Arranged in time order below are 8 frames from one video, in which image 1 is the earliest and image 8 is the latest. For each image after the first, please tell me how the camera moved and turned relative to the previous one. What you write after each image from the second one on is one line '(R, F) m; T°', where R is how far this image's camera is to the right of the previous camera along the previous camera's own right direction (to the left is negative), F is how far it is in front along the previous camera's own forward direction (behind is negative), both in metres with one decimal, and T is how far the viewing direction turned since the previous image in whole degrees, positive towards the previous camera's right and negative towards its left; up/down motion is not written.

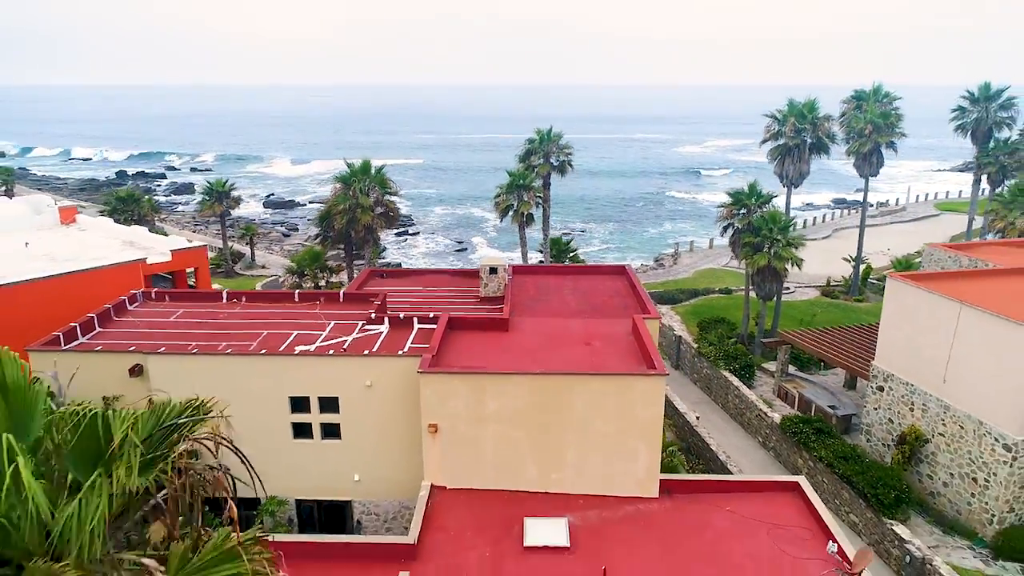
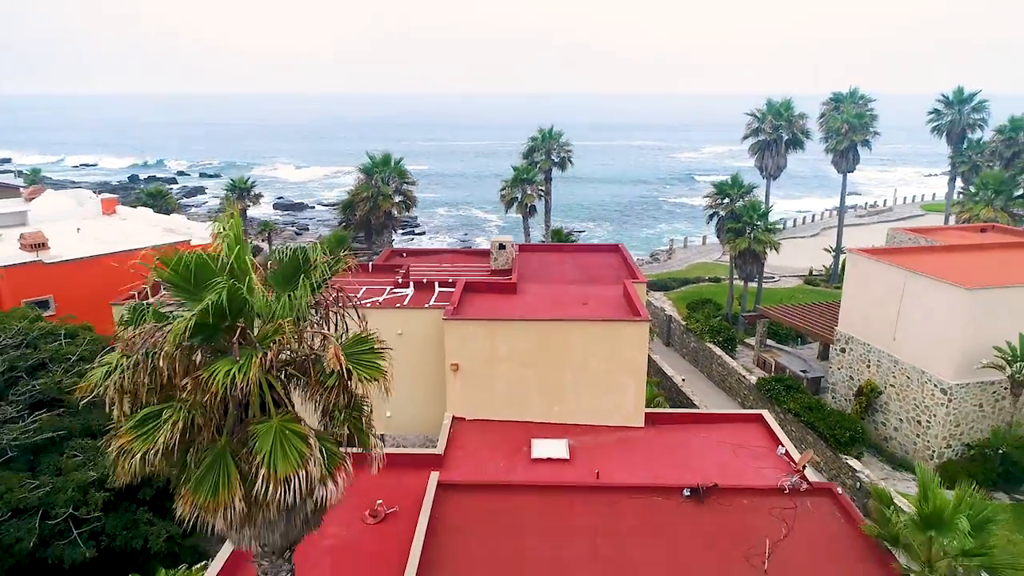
(-0.2, -2.5) m; 0°
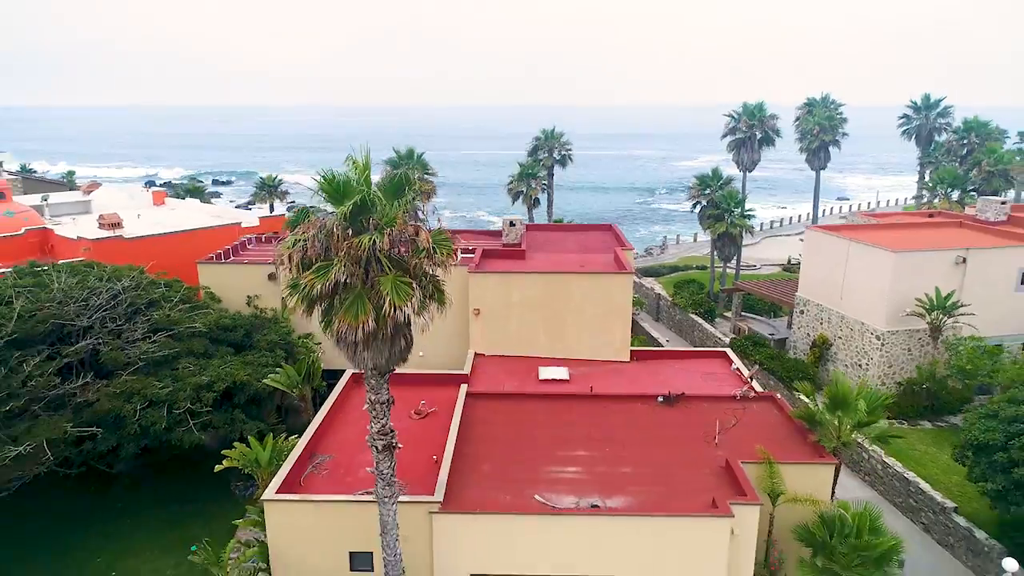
(-0.3, -3.6) m; 0°
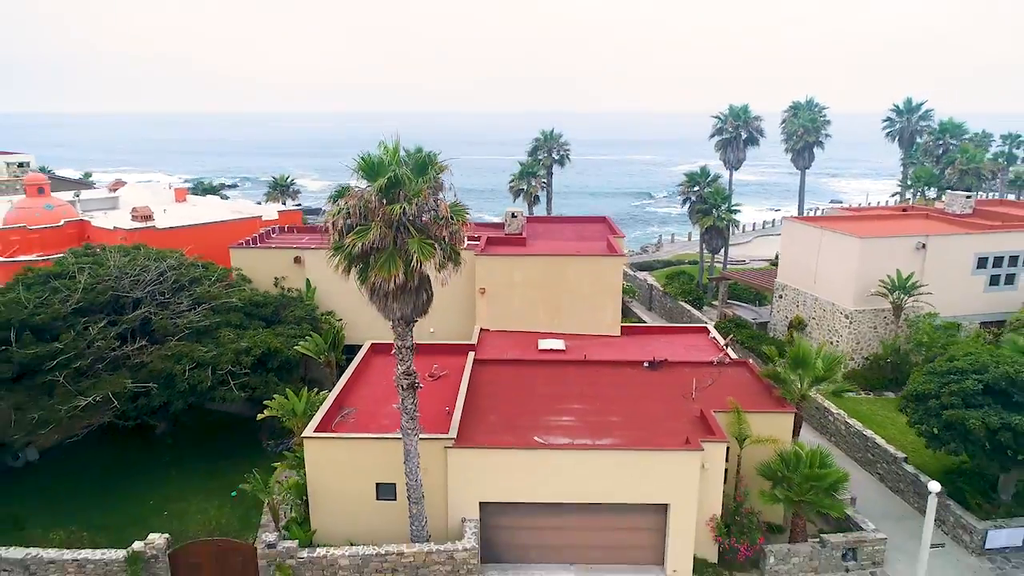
(-0.1, -2.1) m; 0°
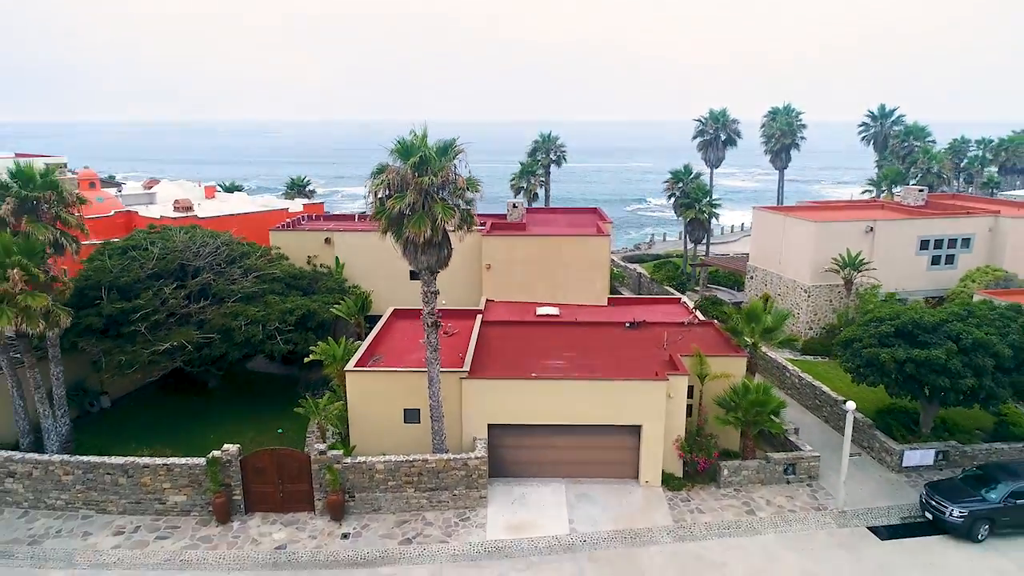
(0.0, -3.3) m; 0°
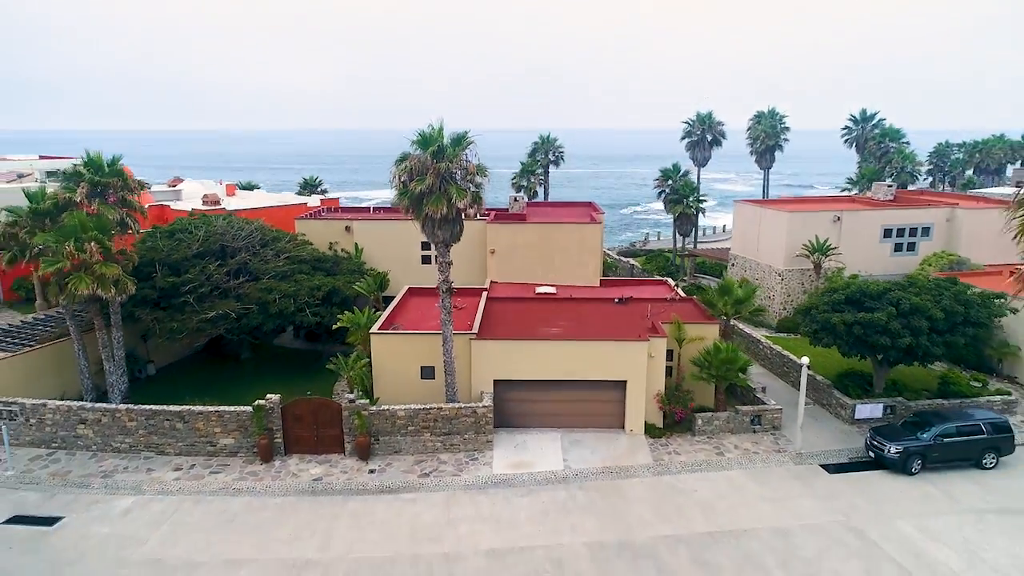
(-0.1, -2.7) m; 0°
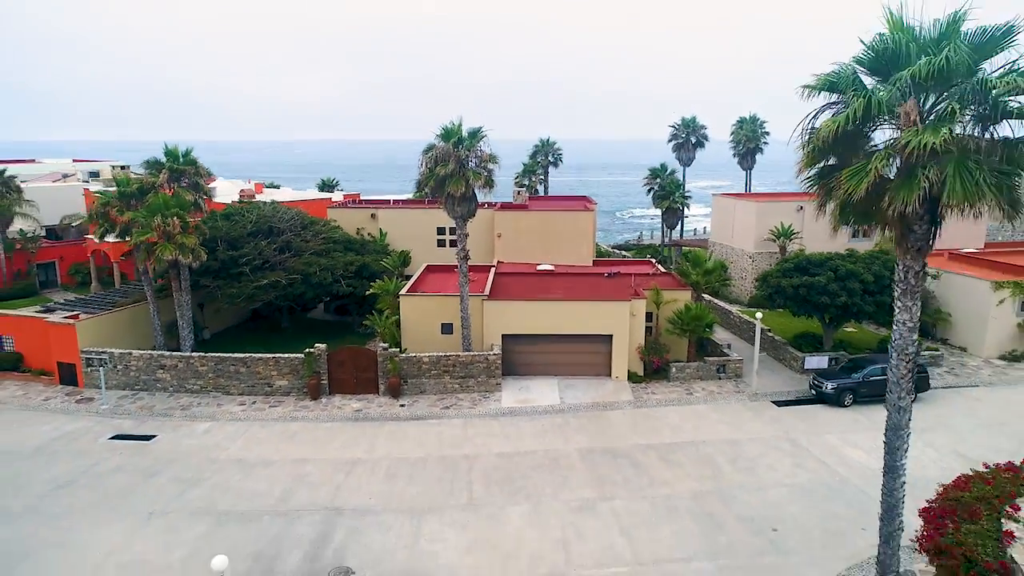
(-0.2, -4.0) m; 0°
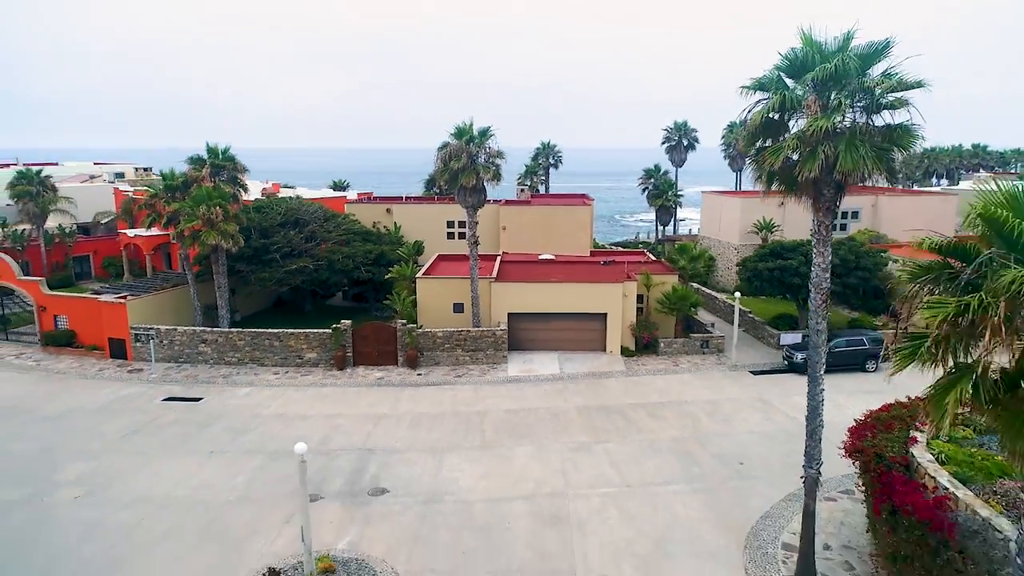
(-0.2, -2.7) m; 0°
